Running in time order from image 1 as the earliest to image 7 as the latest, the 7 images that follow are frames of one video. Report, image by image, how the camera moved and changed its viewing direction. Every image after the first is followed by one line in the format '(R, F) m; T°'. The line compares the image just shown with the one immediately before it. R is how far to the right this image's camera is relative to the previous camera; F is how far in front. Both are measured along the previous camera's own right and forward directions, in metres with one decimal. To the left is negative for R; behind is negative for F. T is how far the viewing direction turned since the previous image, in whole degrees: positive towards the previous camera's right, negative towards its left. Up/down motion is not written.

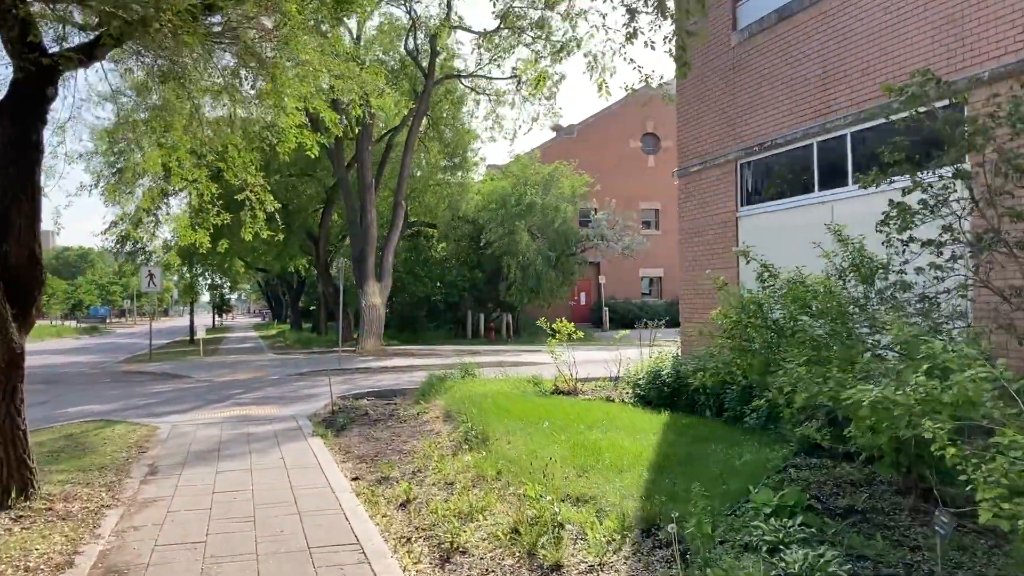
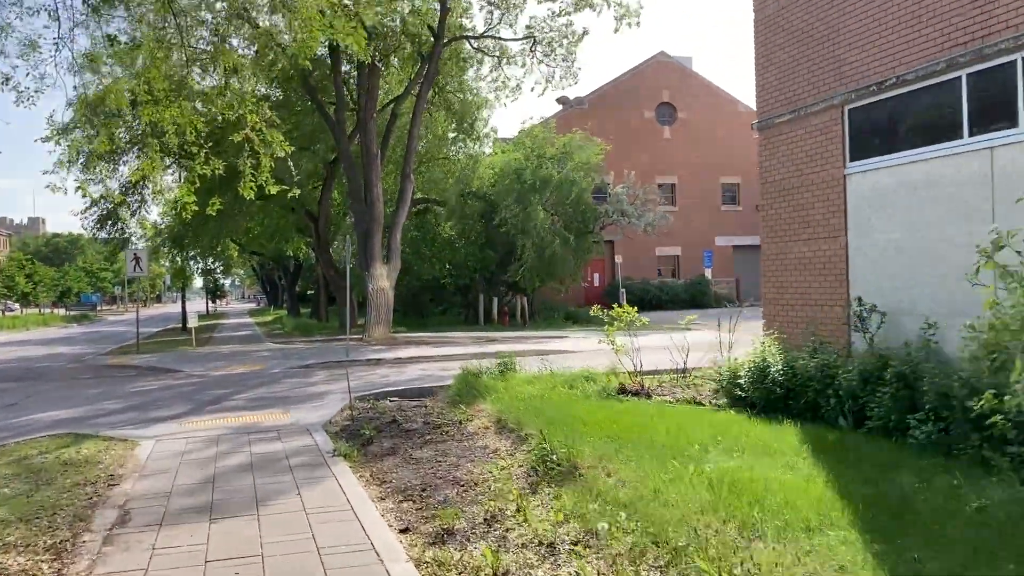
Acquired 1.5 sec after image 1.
(-0.7, +2.0) m; 0°
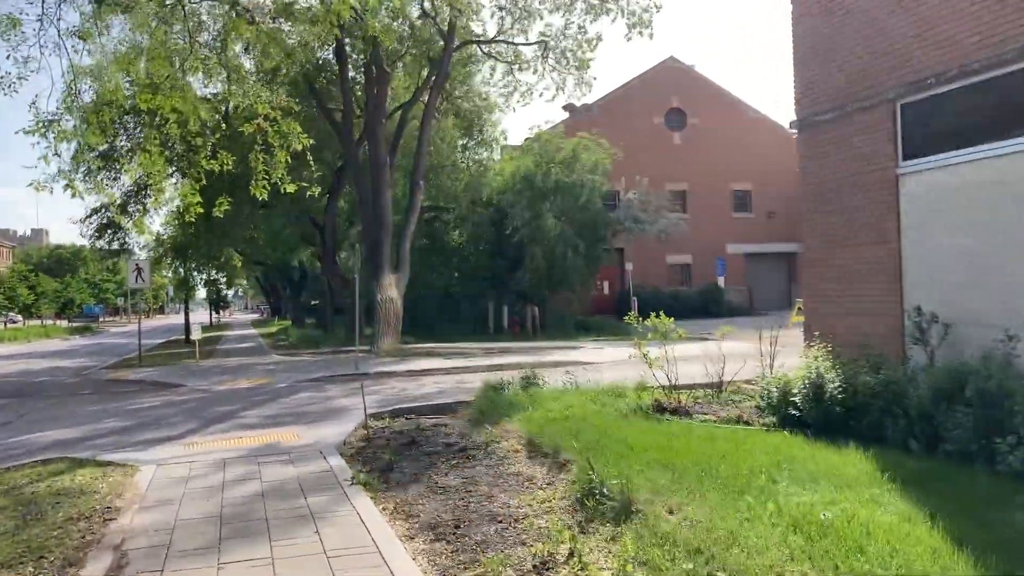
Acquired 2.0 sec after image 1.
(-0.2, +0.6) m; 0°
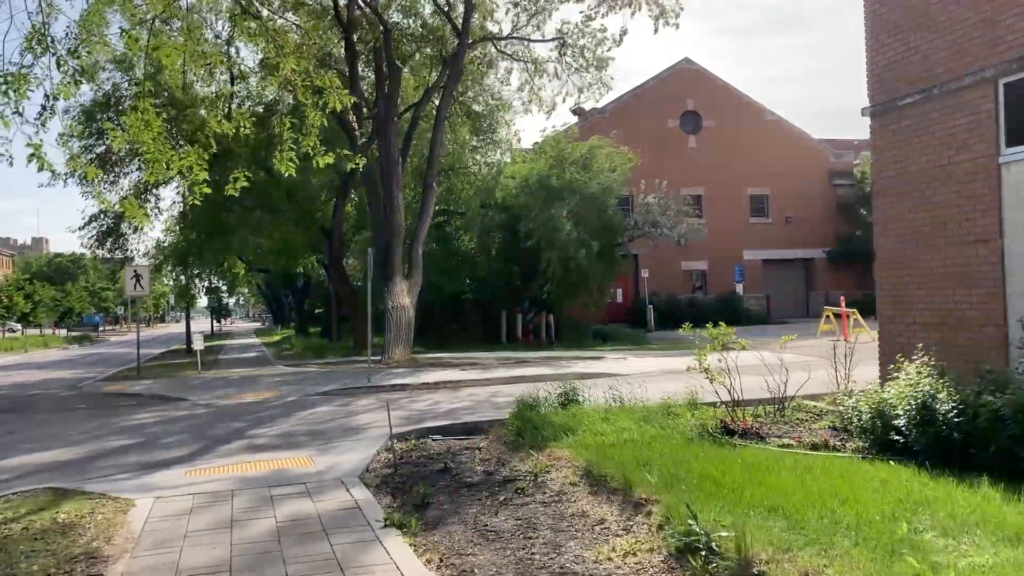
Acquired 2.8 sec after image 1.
(-0.4, +1.0) m; 0°
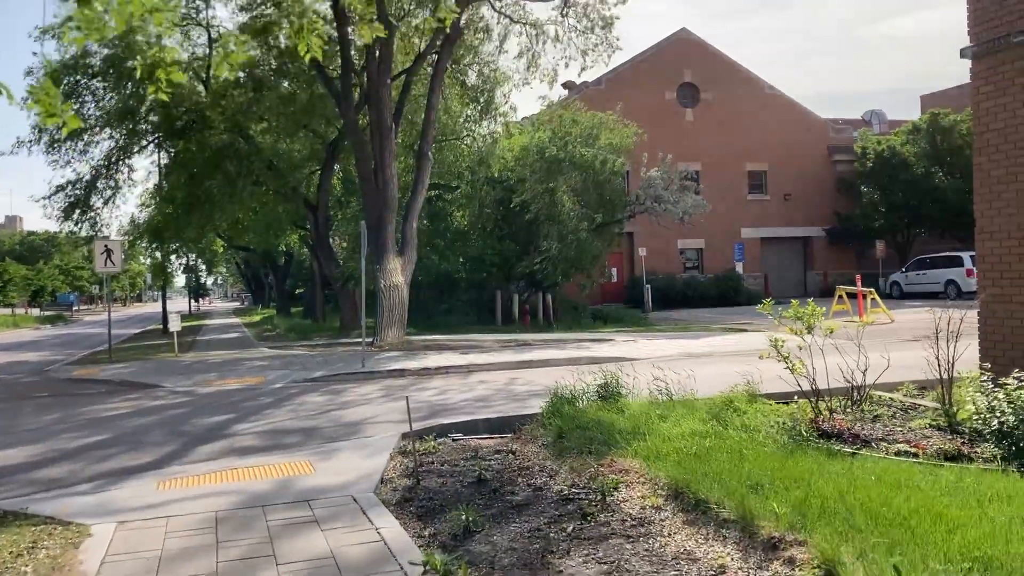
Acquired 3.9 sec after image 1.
(-0.5, +1.4) m; +1°
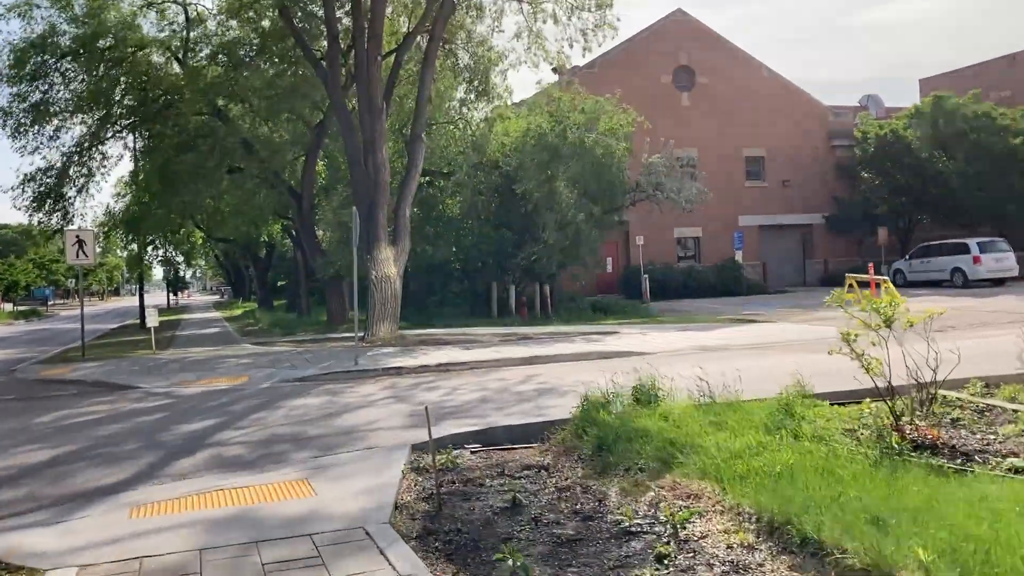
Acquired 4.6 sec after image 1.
(-0.3, +1.0) m; +1°
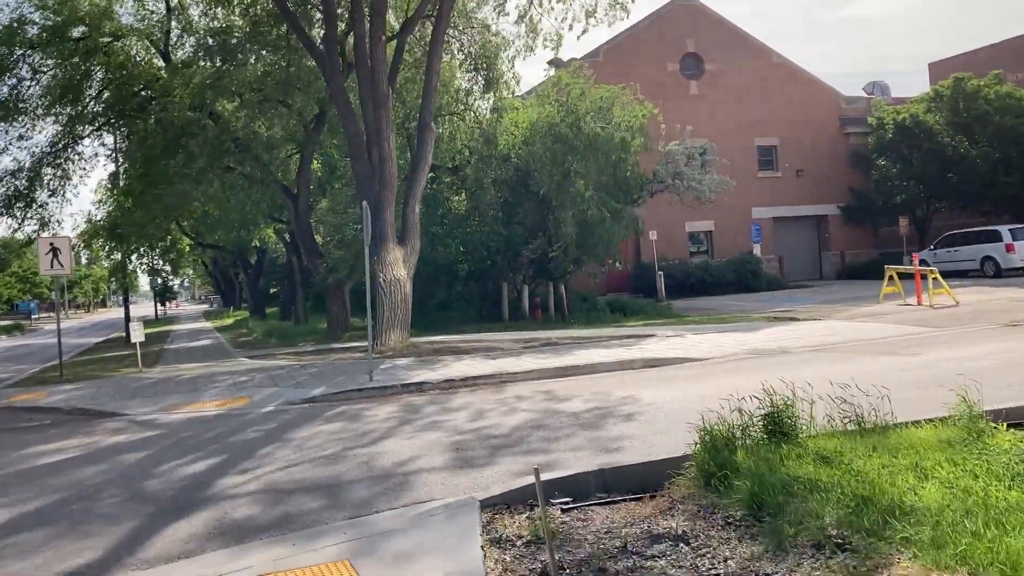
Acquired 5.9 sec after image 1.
(-0.7, +1.7) m; +1°
